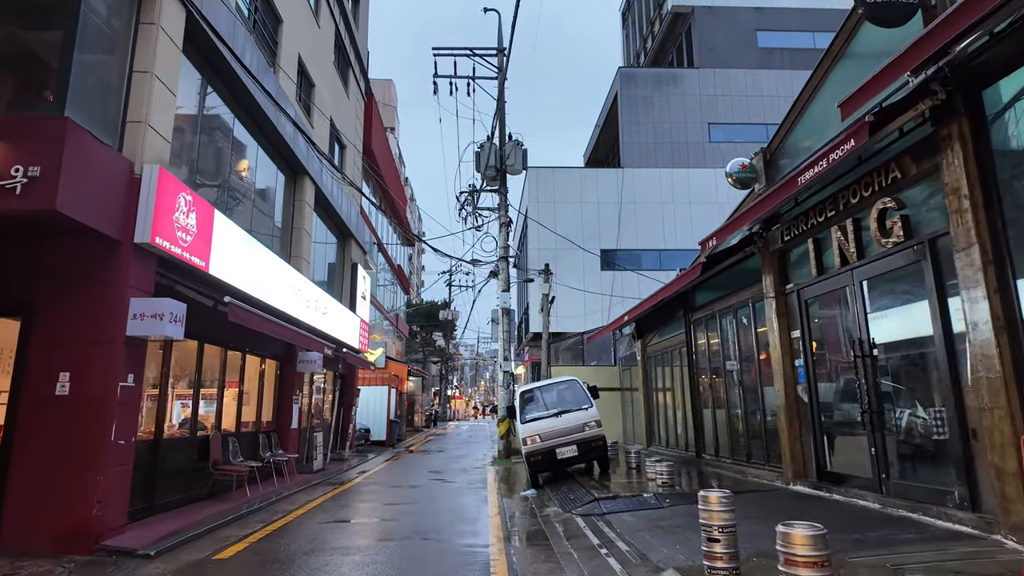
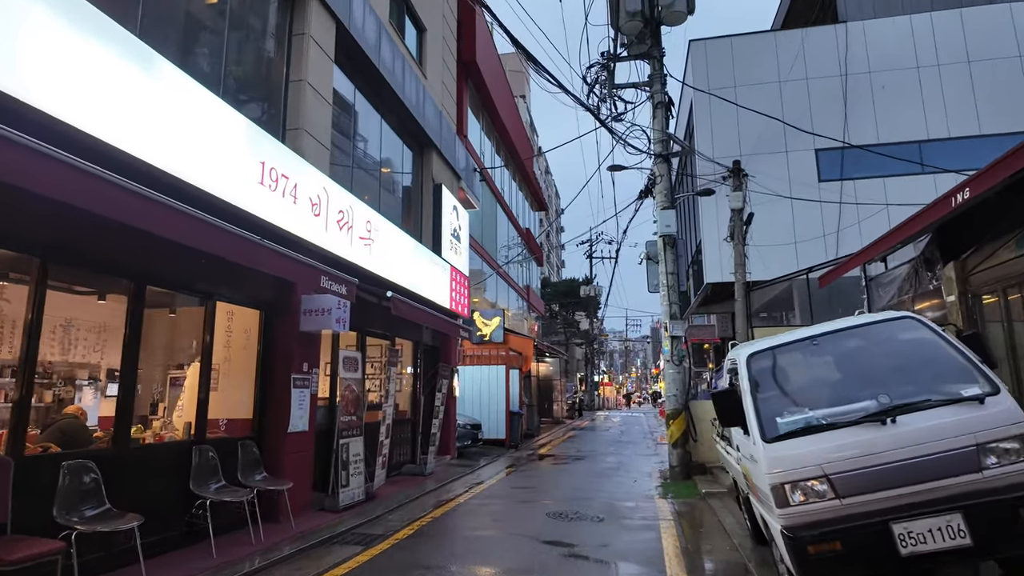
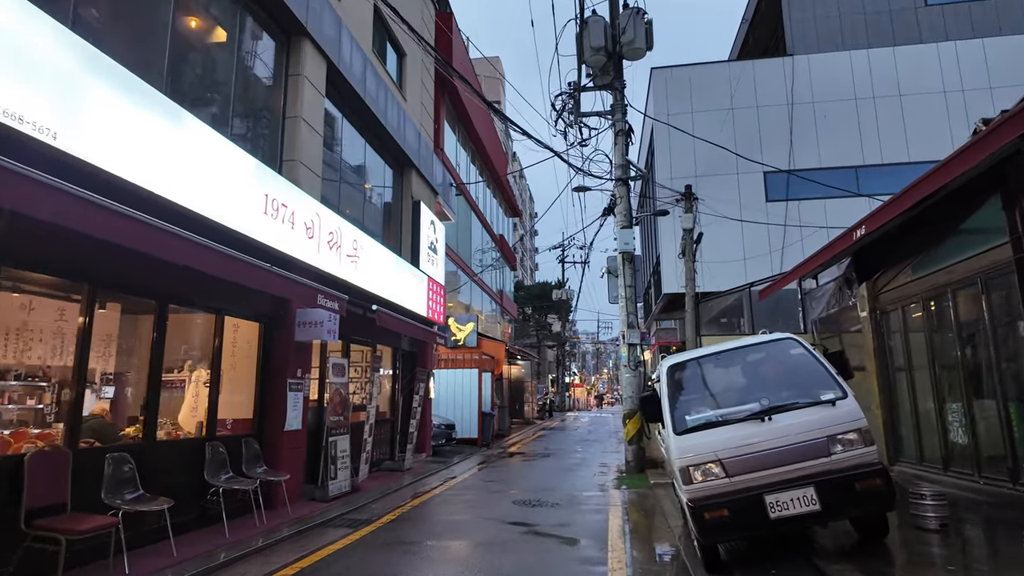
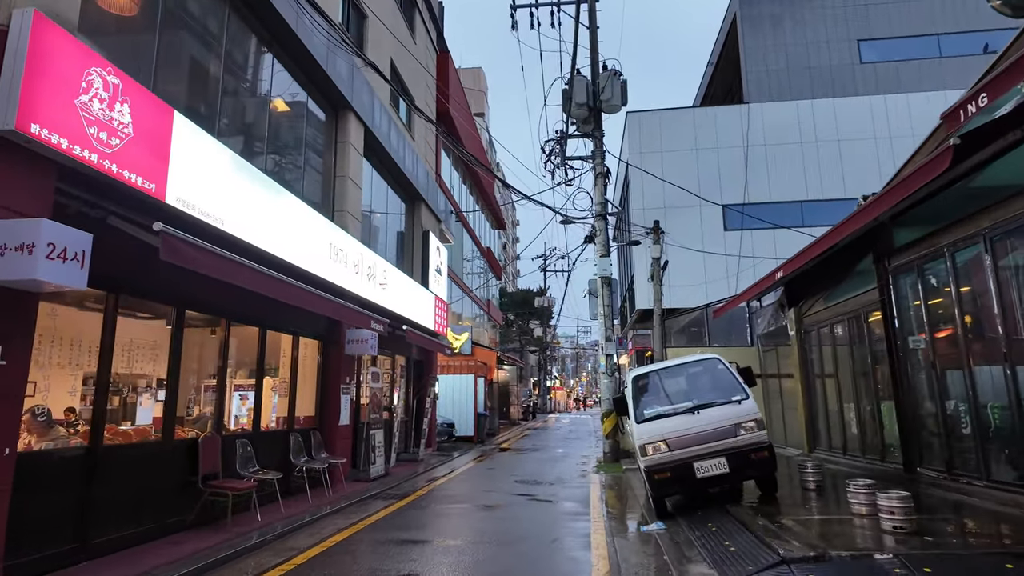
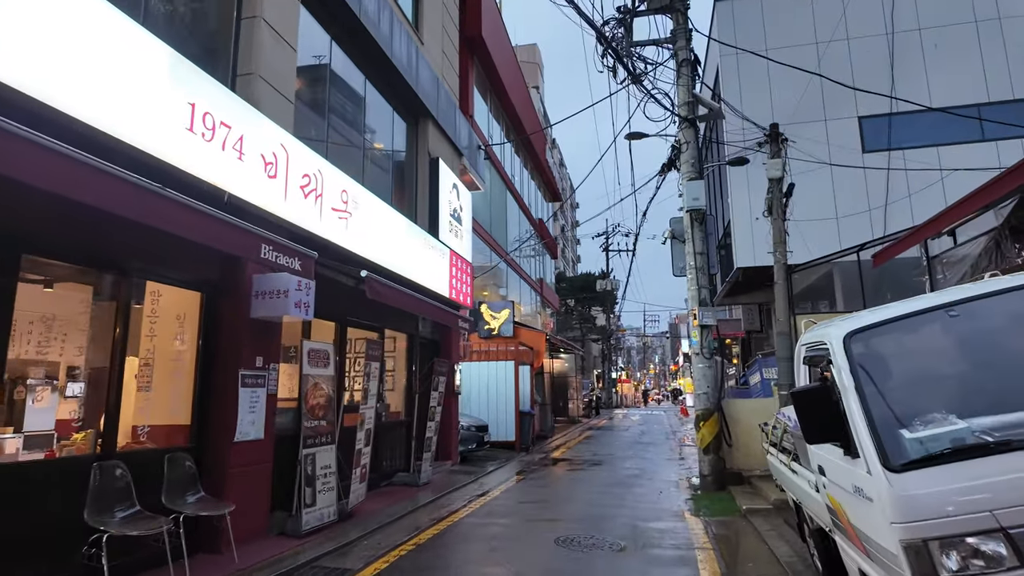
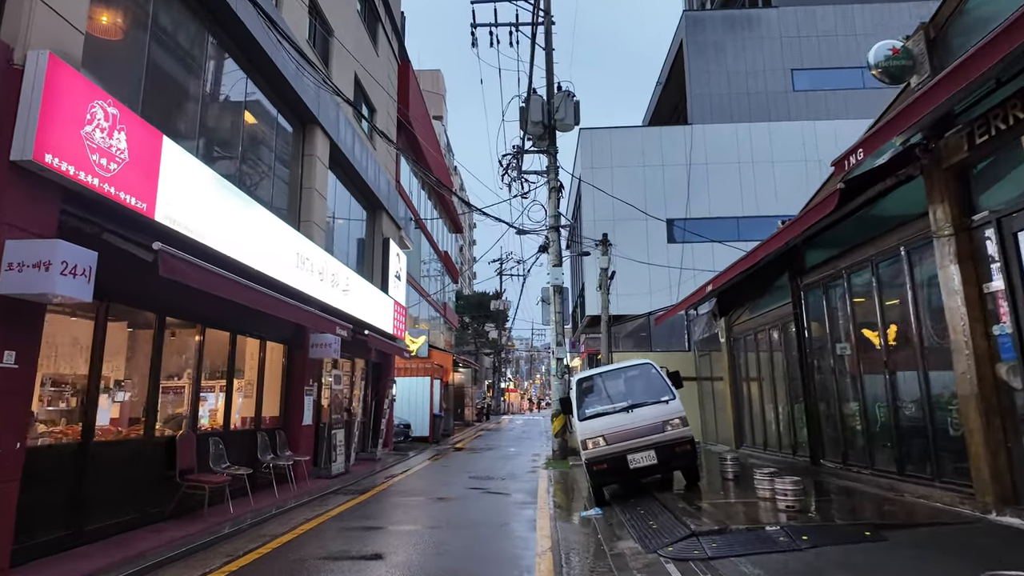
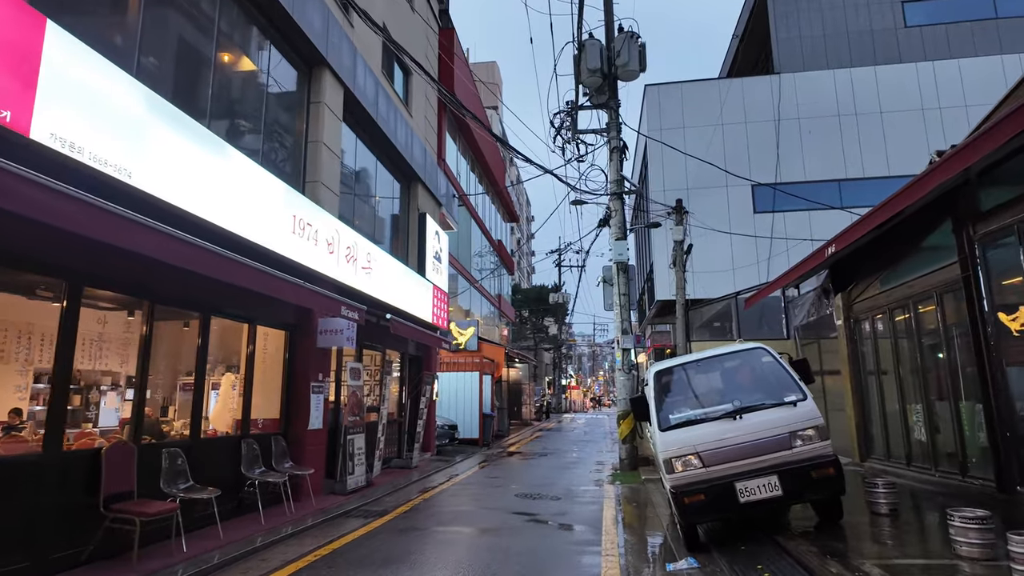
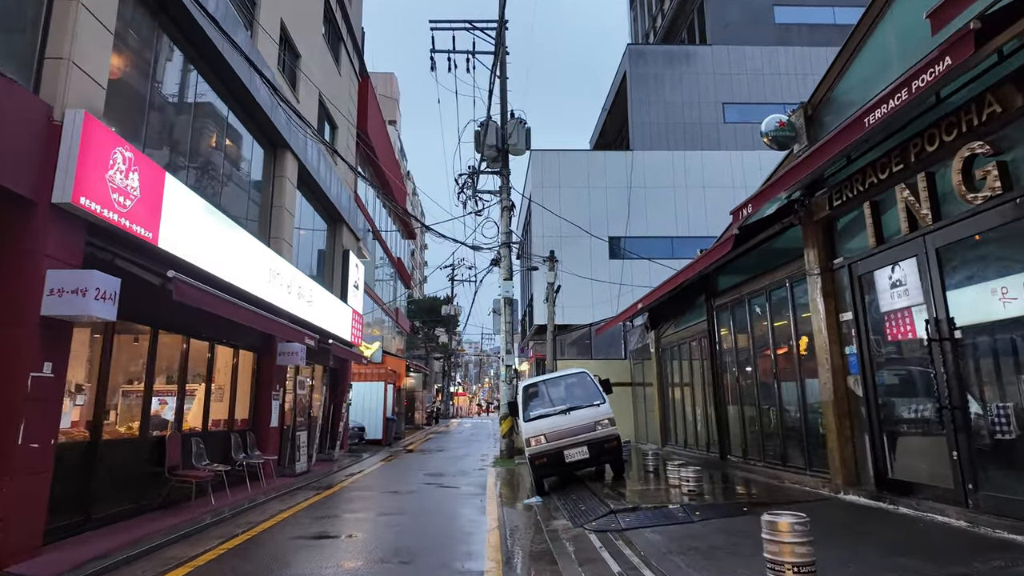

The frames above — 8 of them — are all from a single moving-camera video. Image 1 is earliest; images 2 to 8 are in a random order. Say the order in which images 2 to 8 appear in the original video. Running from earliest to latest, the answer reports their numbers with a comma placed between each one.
8, 6, 4, 7, 3, 2, 5
